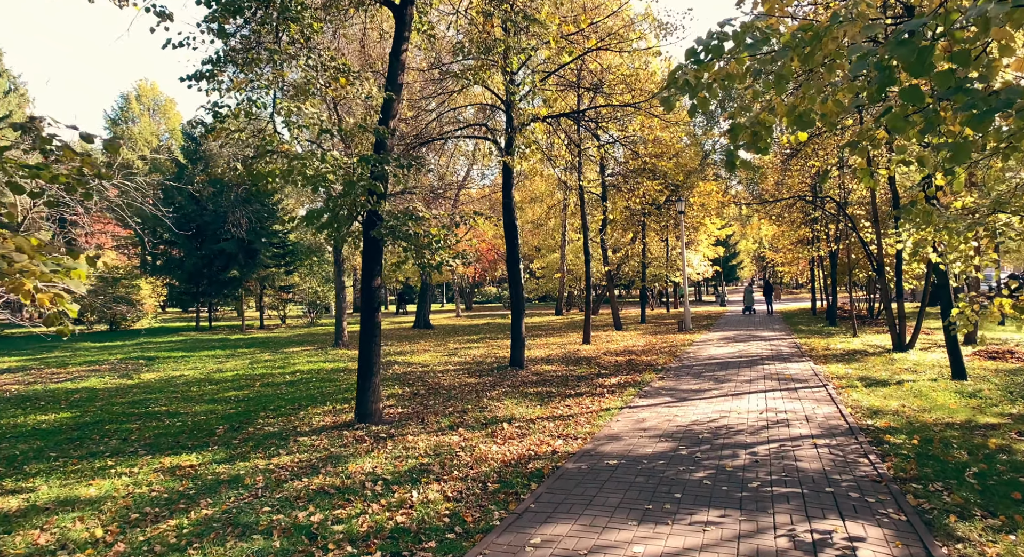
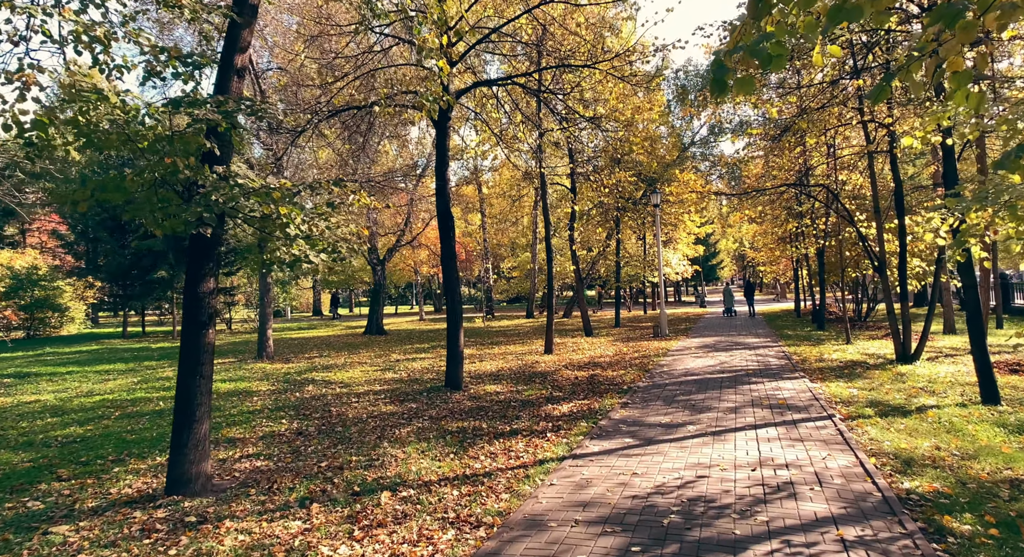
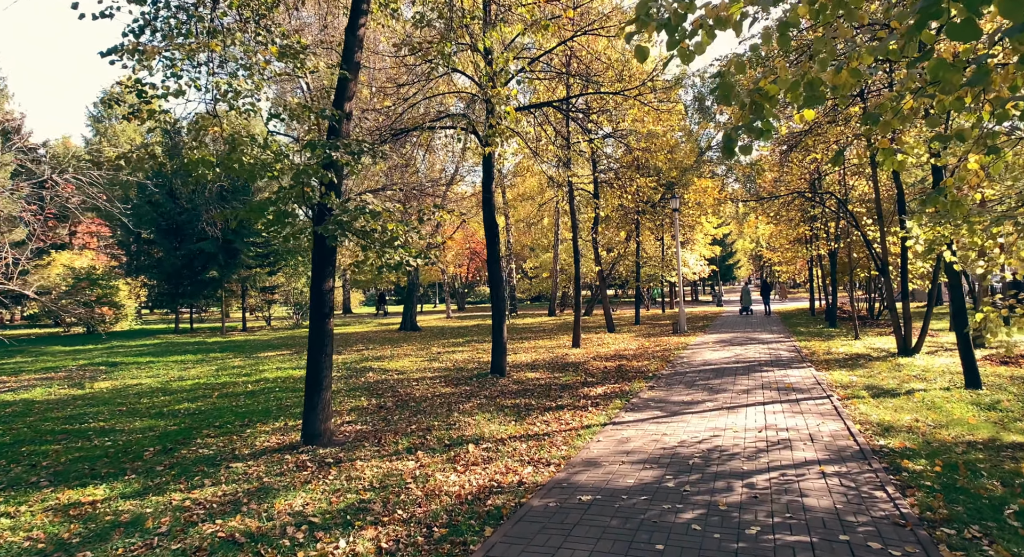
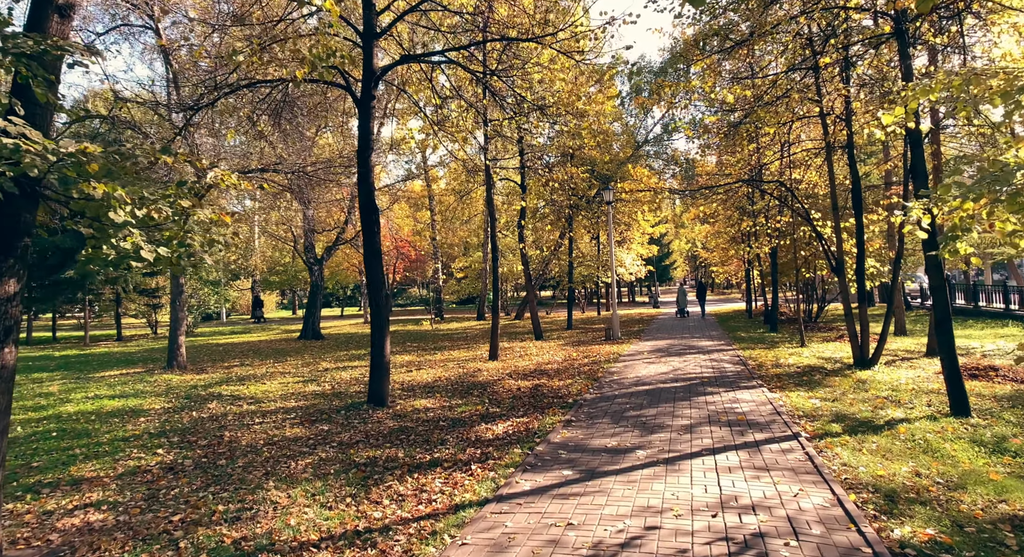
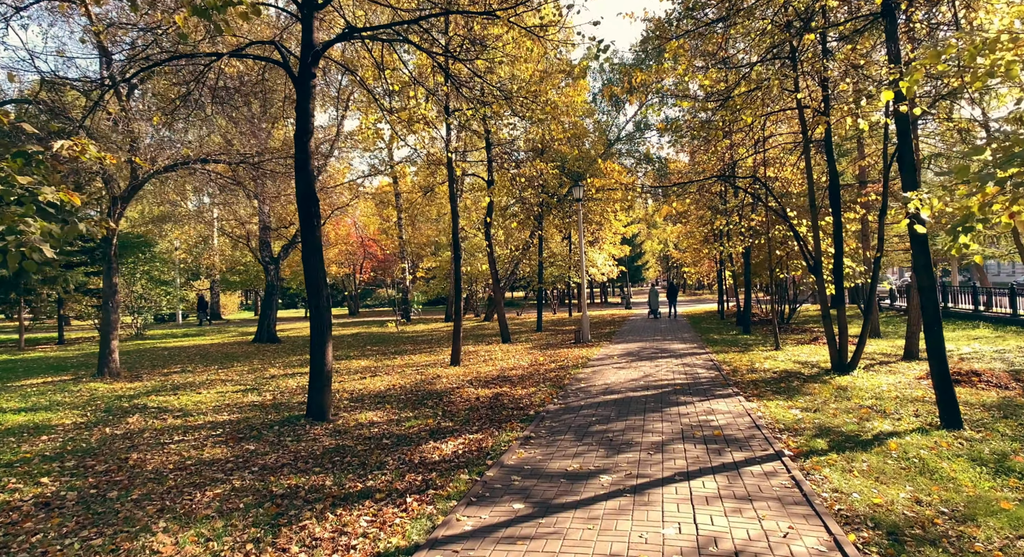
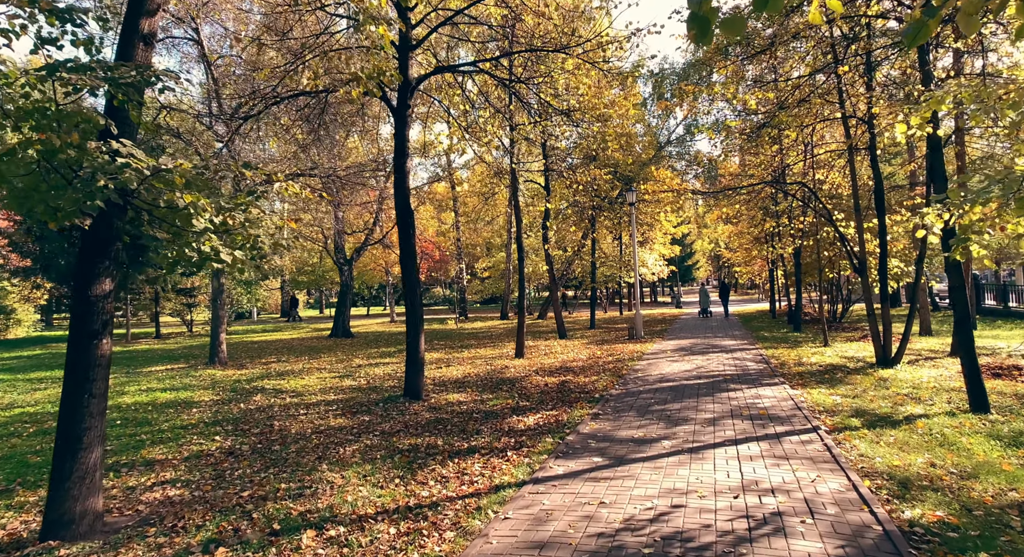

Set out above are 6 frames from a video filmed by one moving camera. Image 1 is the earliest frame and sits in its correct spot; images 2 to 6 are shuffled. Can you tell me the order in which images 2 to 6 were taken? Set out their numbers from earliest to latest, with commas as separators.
3, 2, 6, 4, 5
